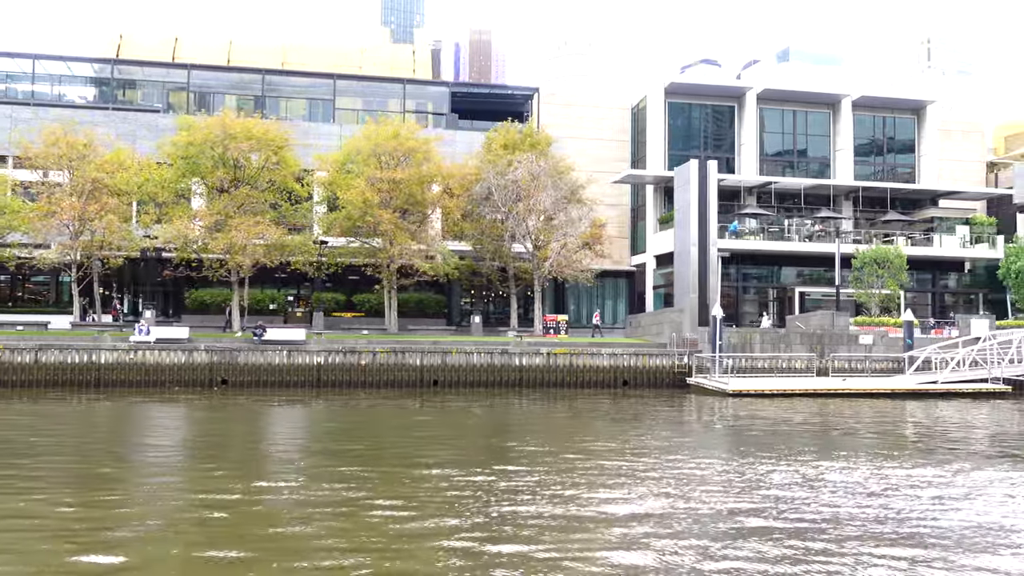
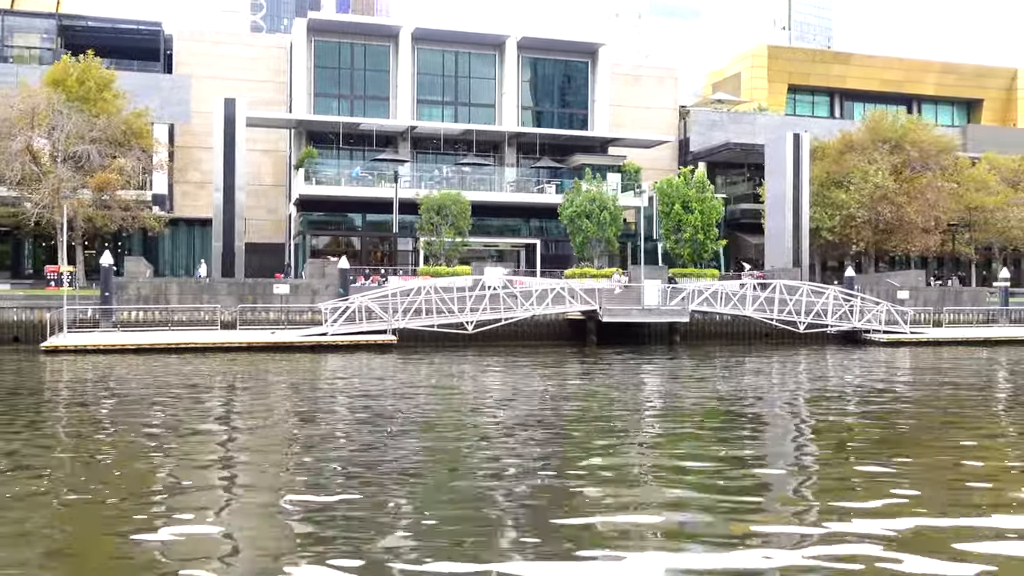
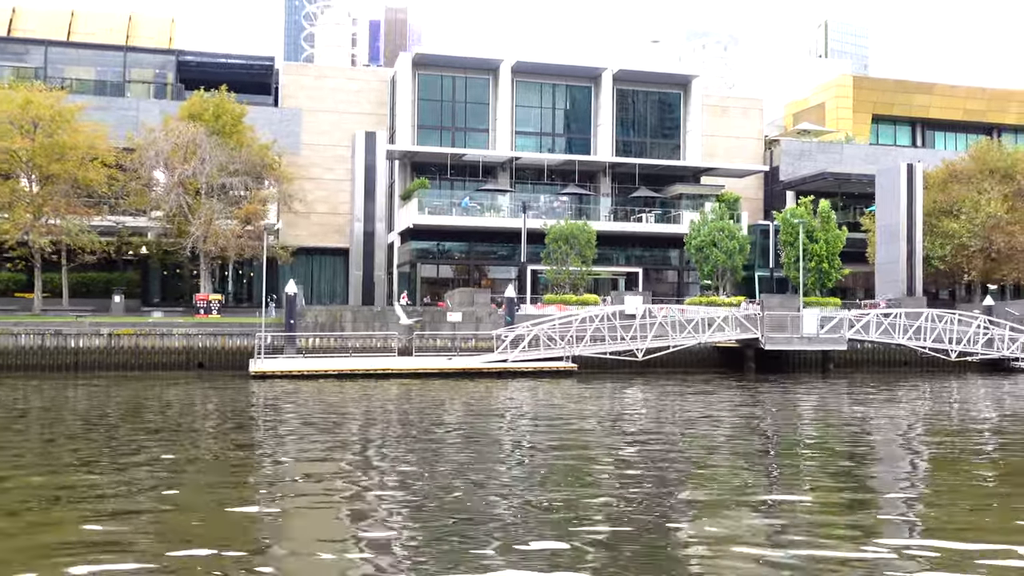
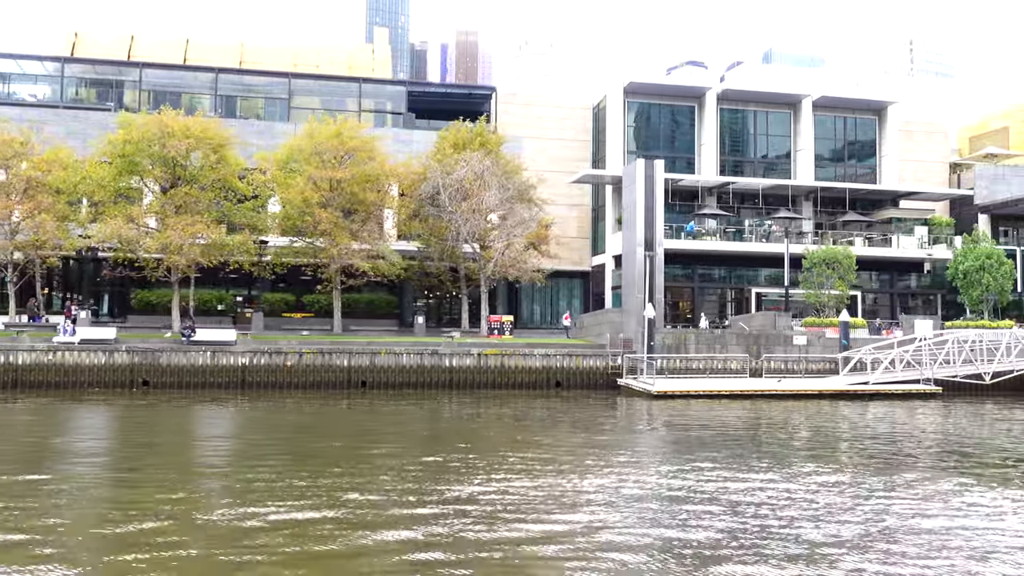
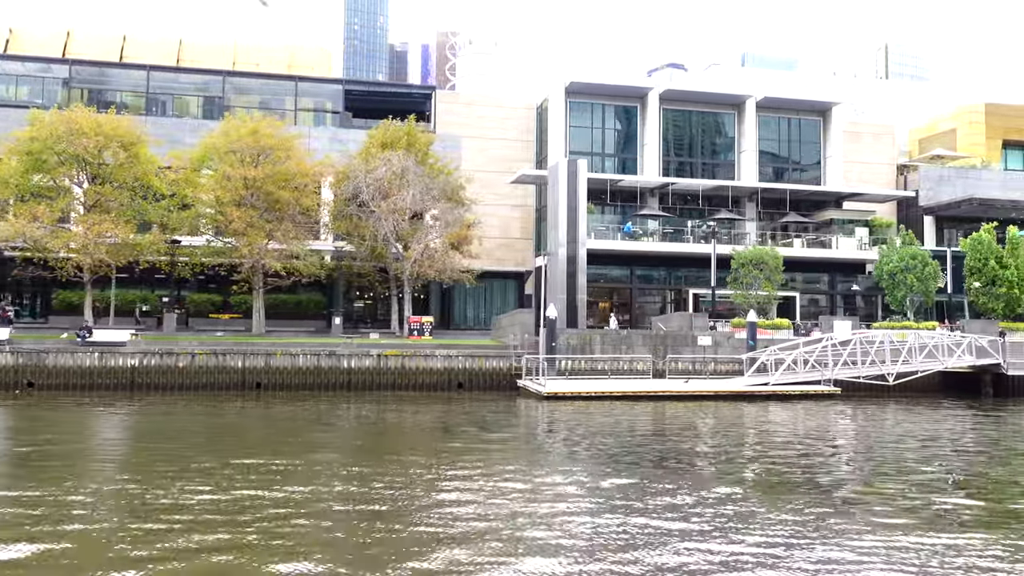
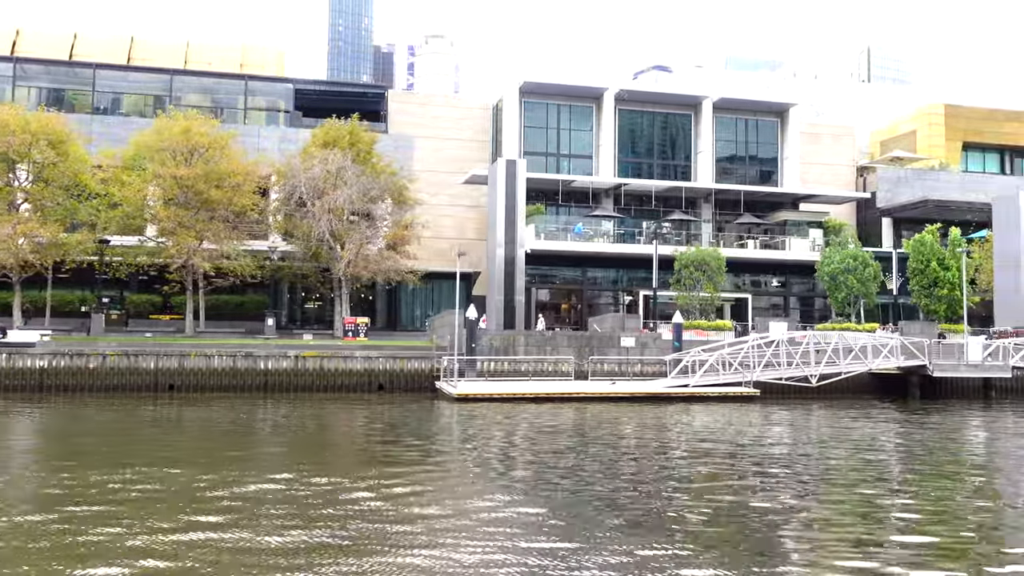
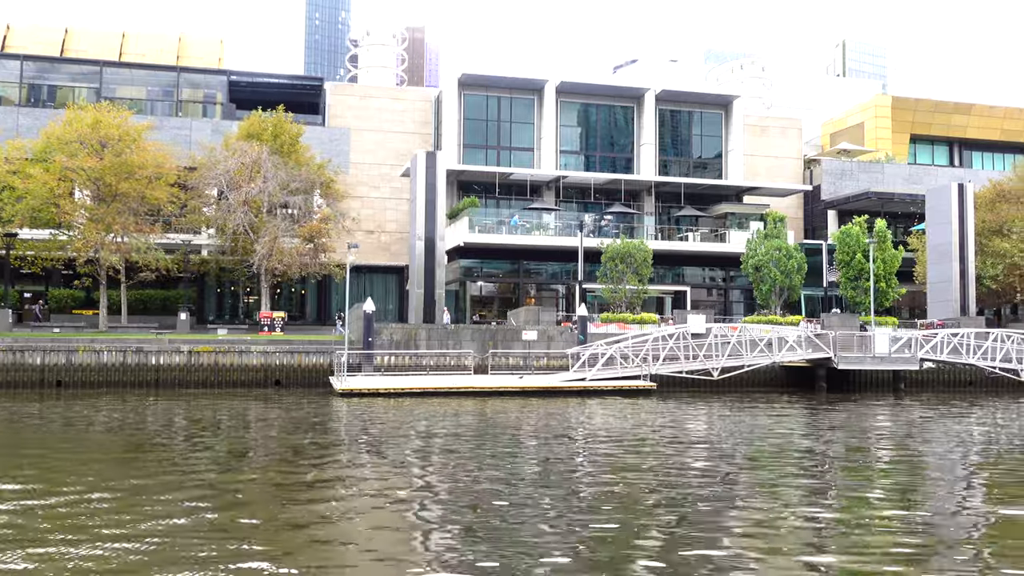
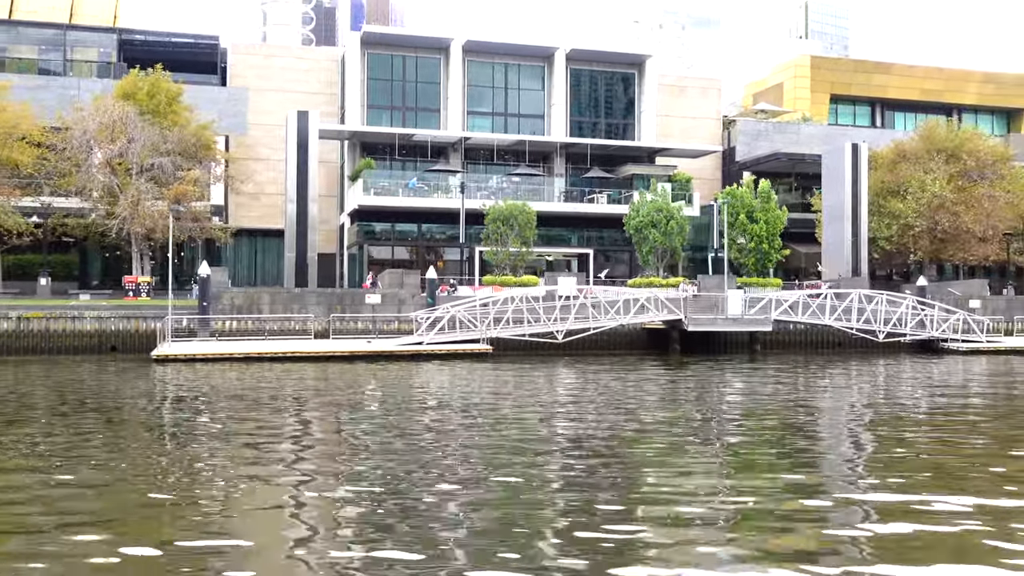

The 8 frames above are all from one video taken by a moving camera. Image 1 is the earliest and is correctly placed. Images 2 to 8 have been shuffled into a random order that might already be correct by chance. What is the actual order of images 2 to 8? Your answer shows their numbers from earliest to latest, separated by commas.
4, 5, 6, 7, 3, 8, 2
